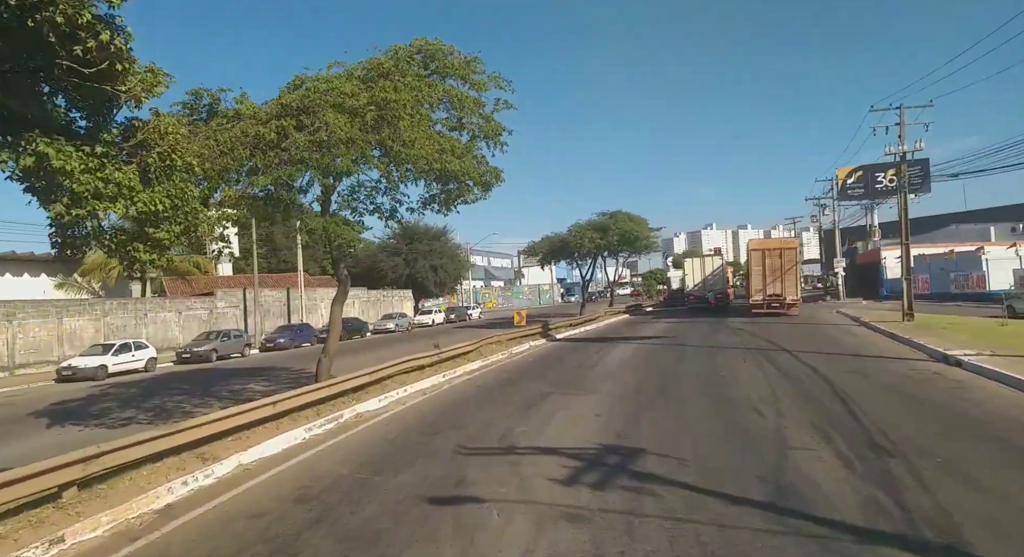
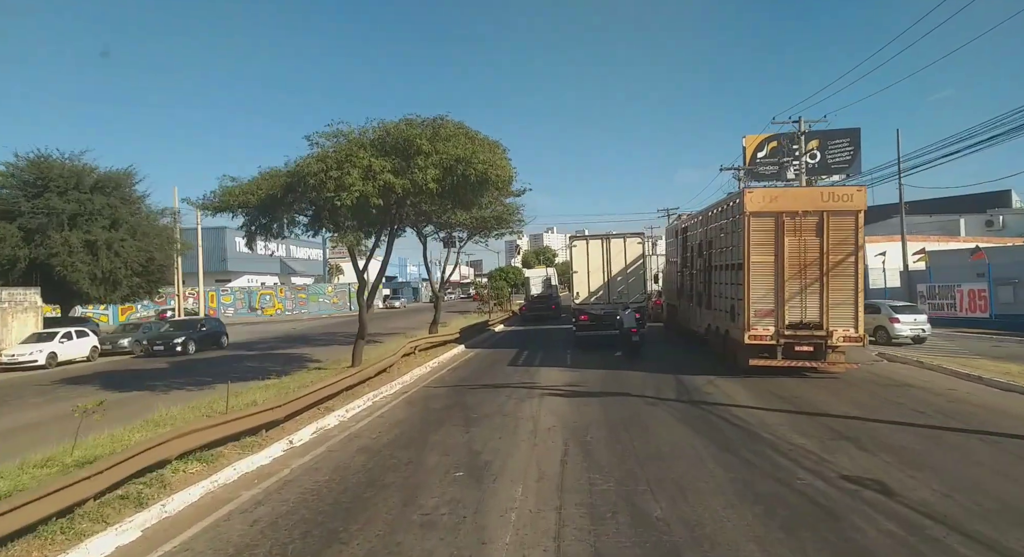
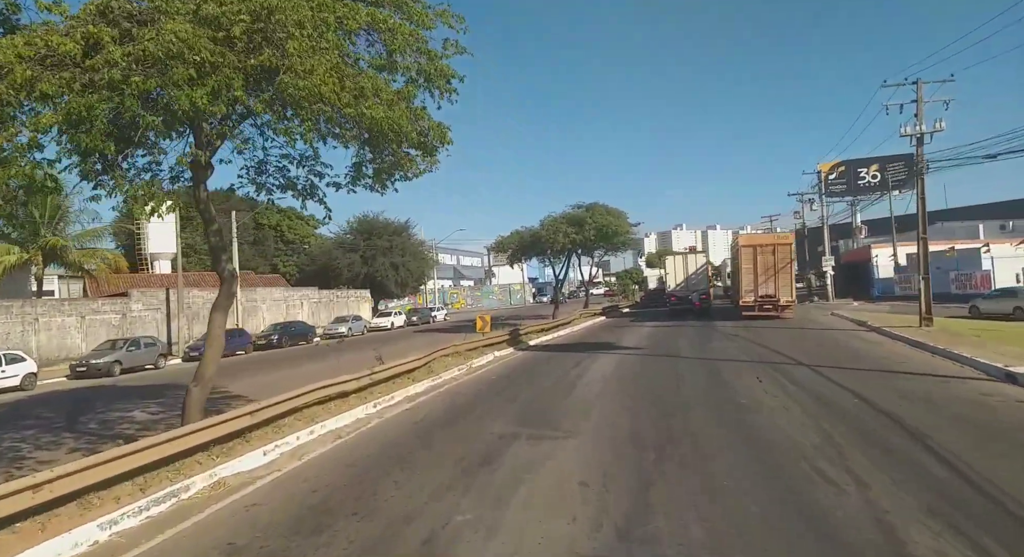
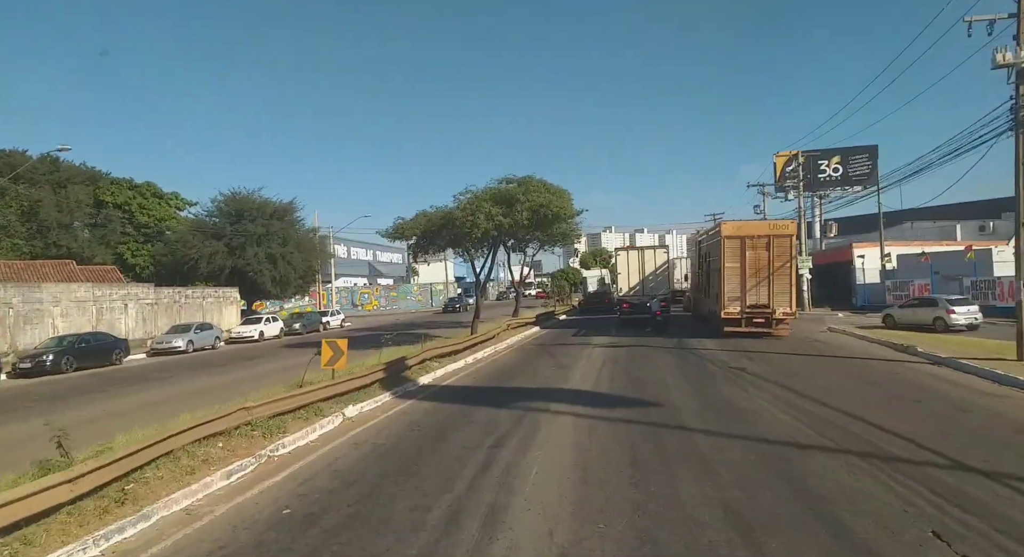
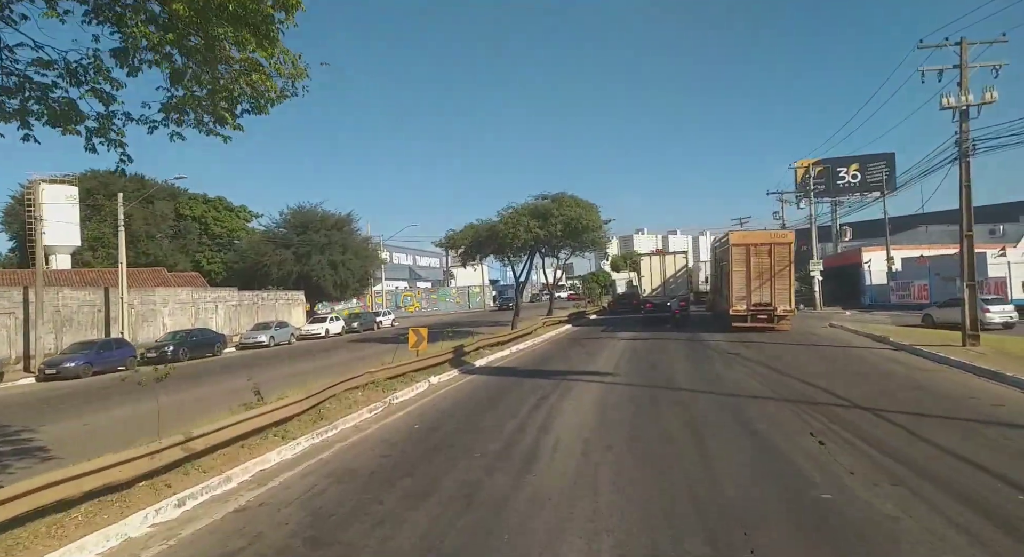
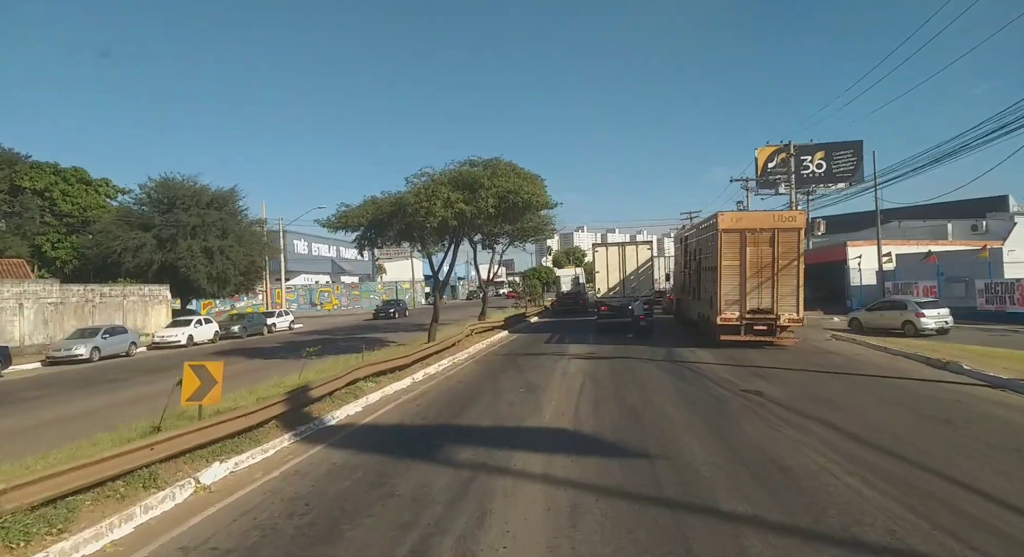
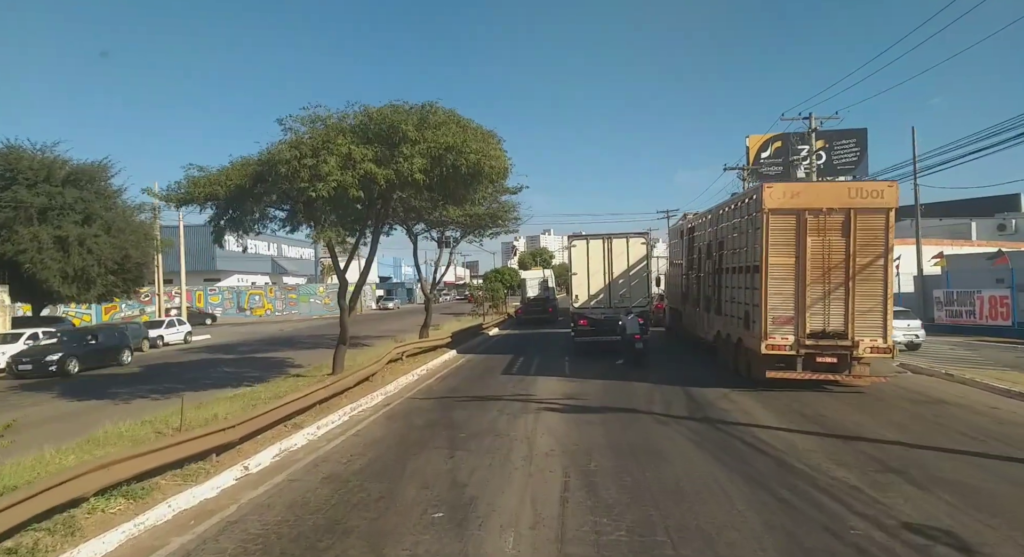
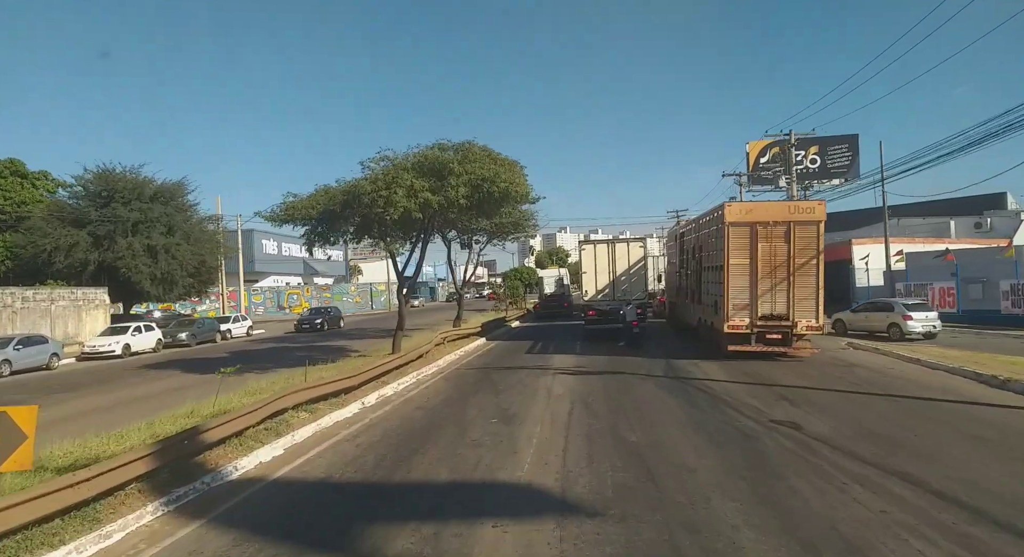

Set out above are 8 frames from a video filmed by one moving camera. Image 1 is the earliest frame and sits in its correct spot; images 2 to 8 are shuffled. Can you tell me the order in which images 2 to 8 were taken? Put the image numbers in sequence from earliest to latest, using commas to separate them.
3, 5, 4, 6, 8, 2, 7
